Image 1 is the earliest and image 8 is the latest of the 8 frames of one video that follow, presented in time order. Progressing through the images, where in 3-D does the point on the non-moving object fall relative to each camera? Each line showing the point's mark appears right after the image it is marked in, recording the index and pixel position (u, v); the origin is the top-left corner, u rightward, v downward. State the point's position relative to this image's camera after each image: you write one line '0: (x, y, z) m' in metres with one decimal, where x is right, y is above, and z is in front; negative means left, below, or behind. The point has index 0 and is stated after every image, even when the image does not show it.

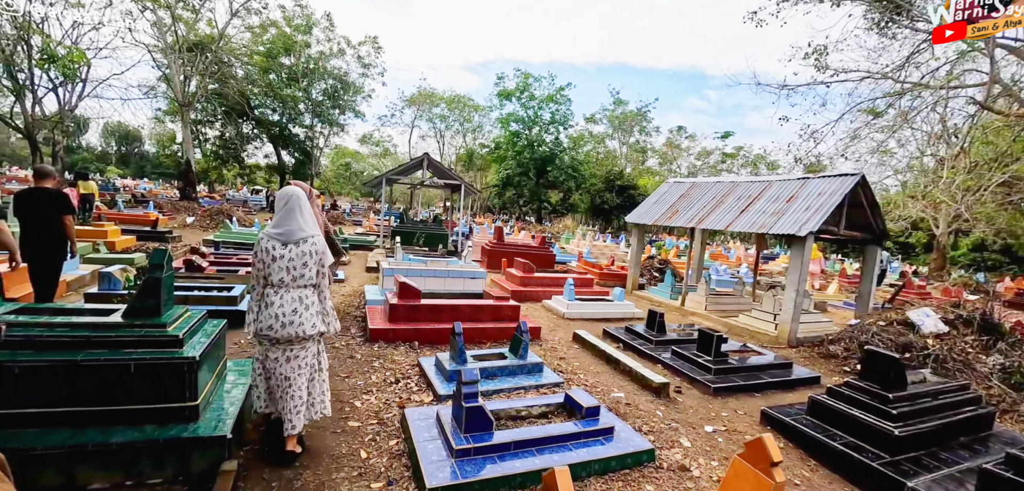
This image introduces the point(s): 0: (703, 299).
0: (+4.1, -1.2, +9.0) m
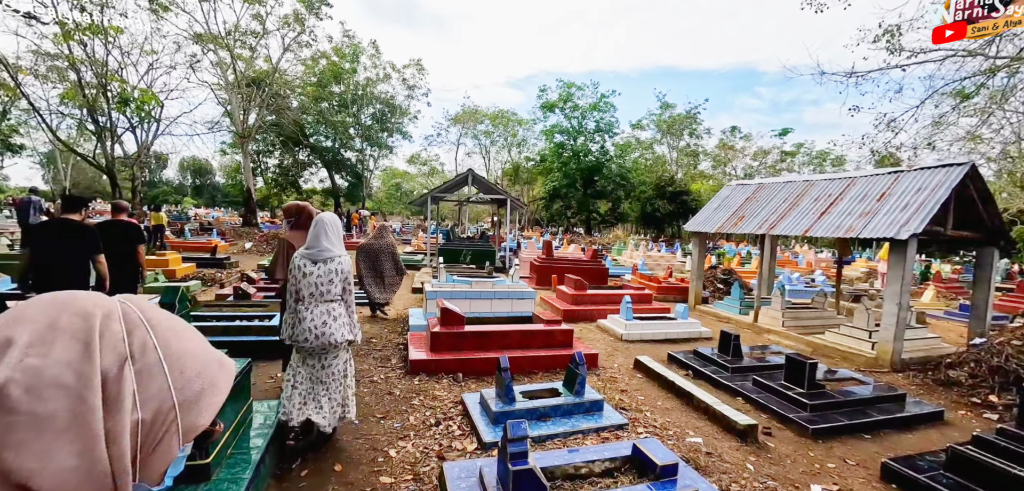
0: (+5.1, -1.3, +8.0) m
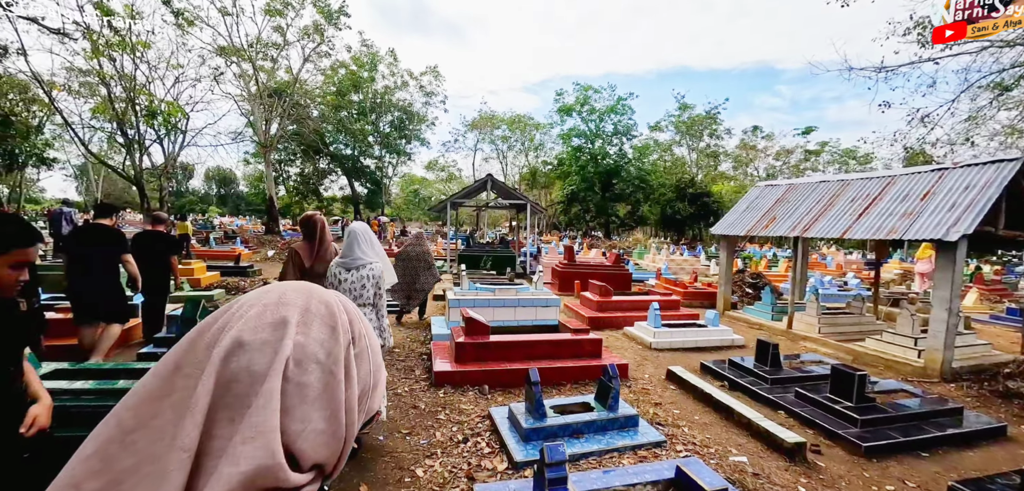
0: (+5.5, -1.4, +7.6) m
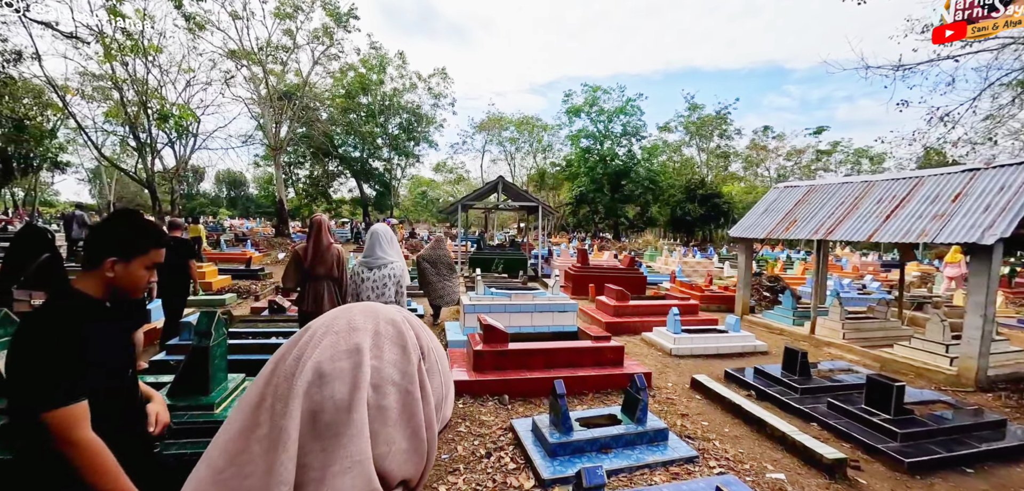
0: (+5.8, -1.4, +7.4) m
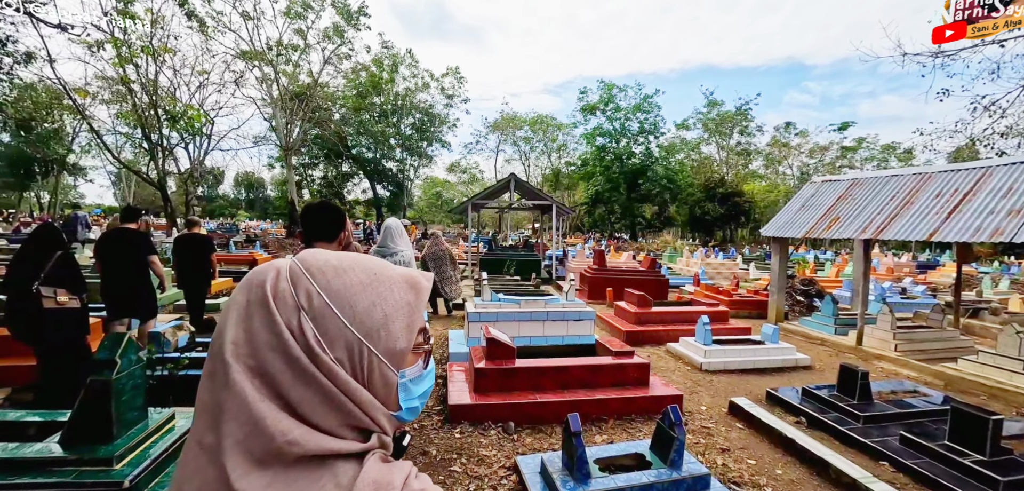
0: (+5.9, -1.4, +6.6) m
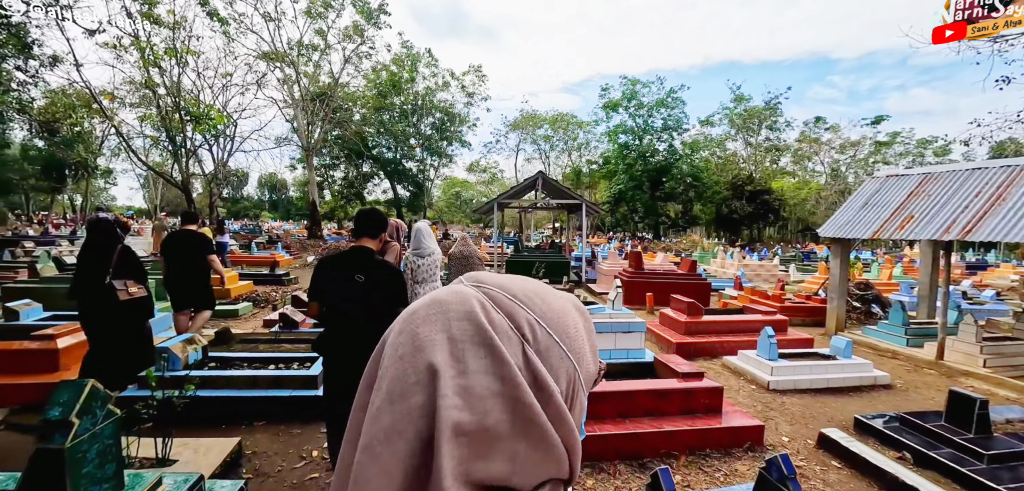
0: (+6.4, -1.4, +5.8) m
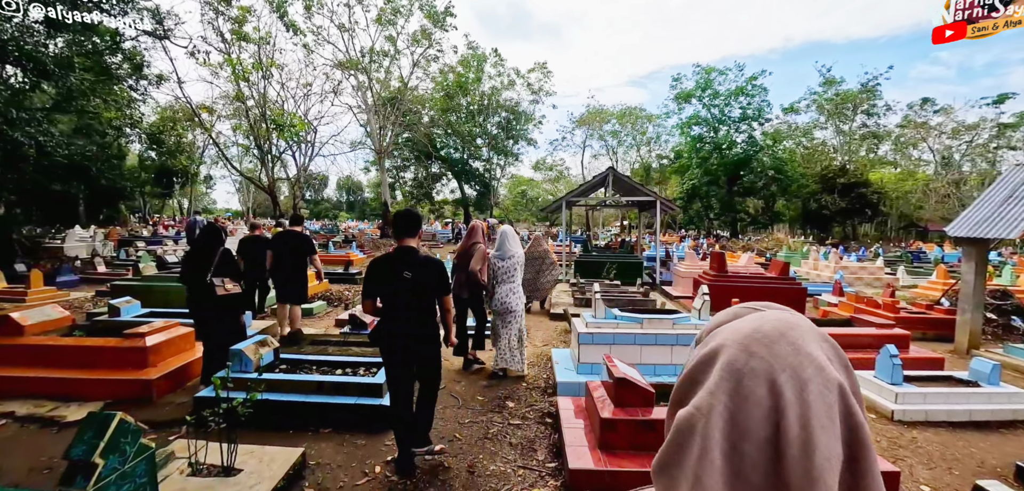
0: (+7.2, -1.5, +4.5) m
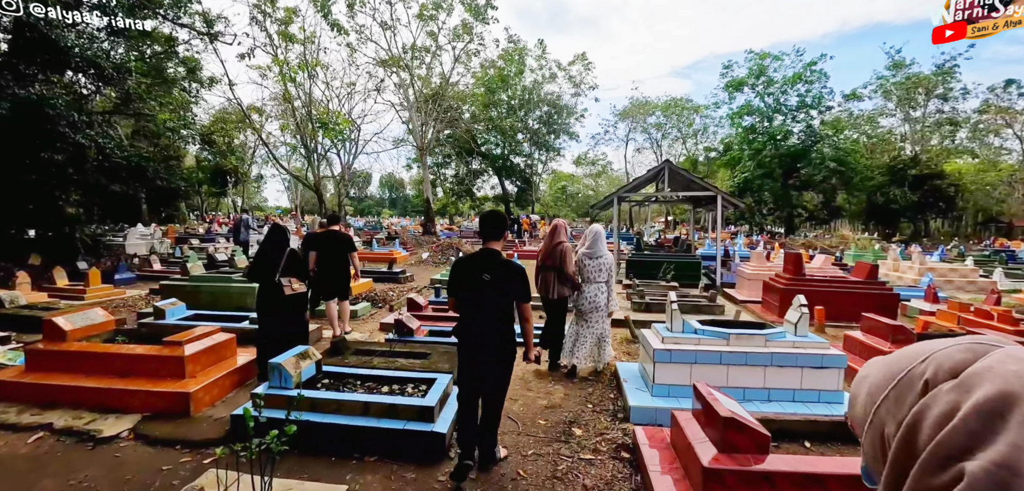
0: (+7.8, -1.5, +3.4) m
